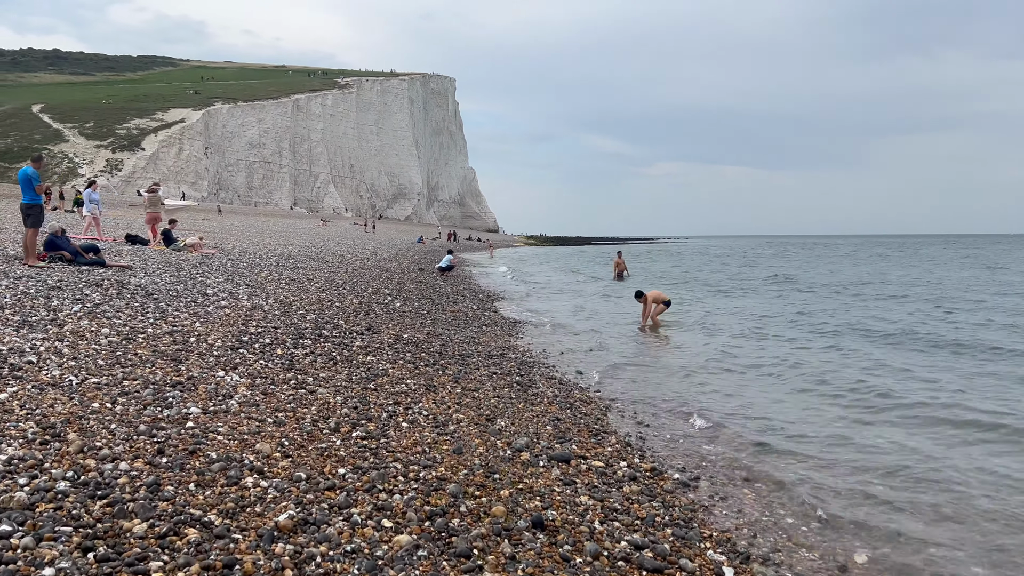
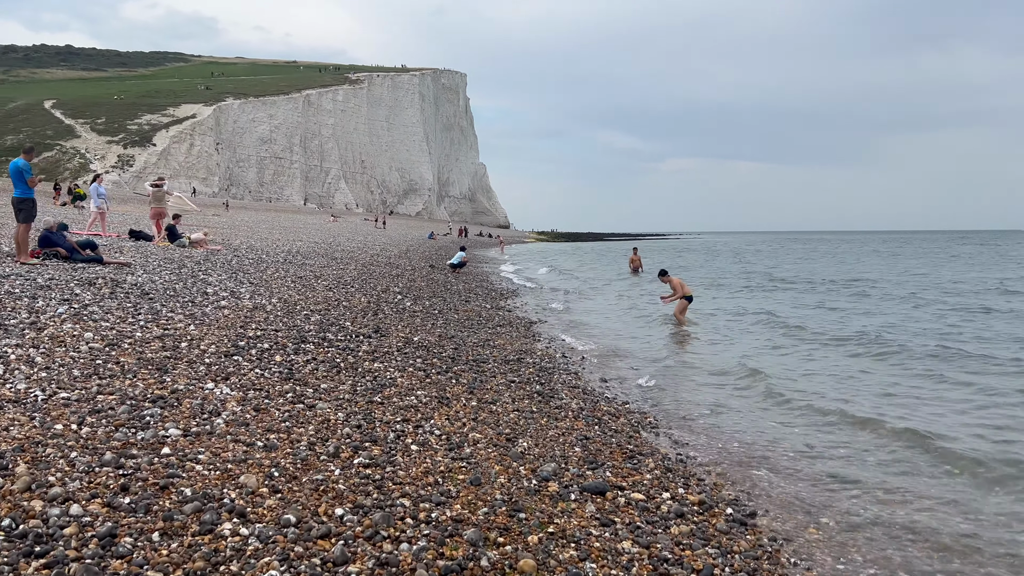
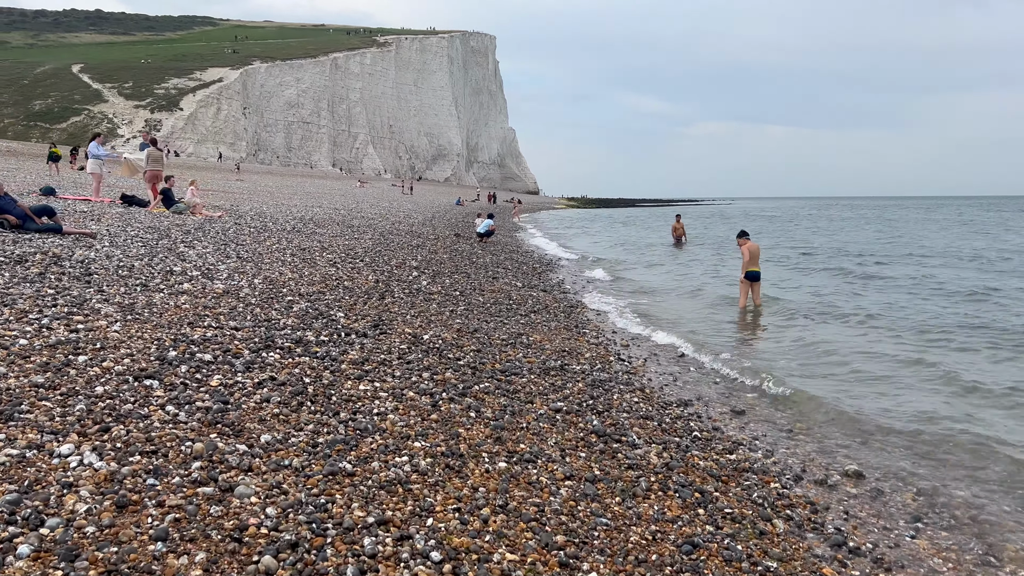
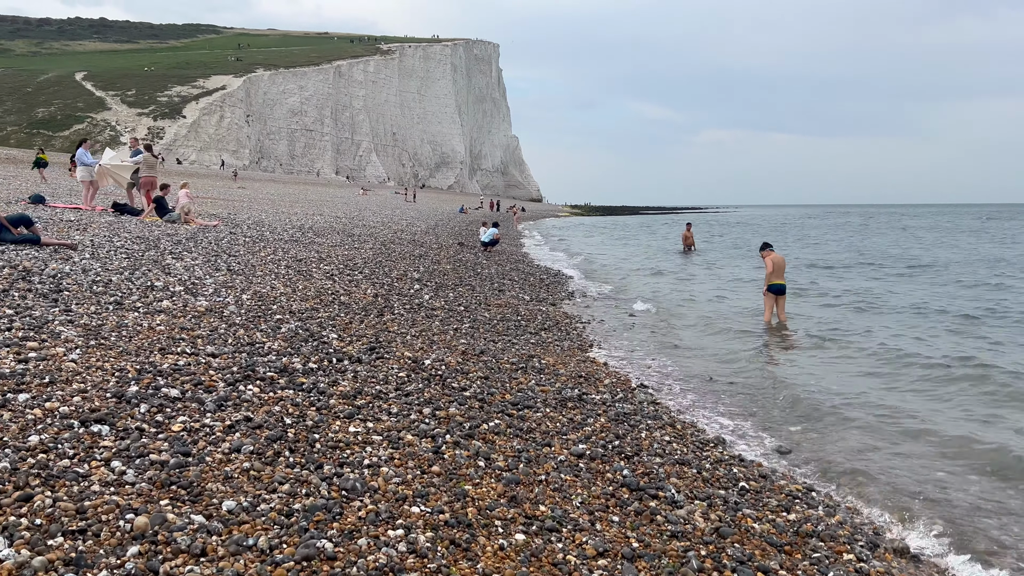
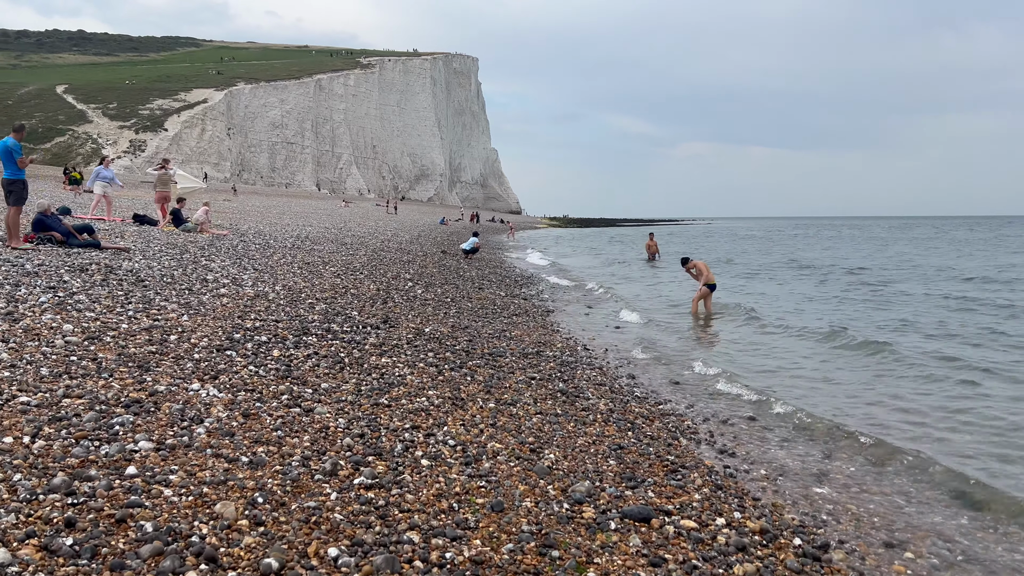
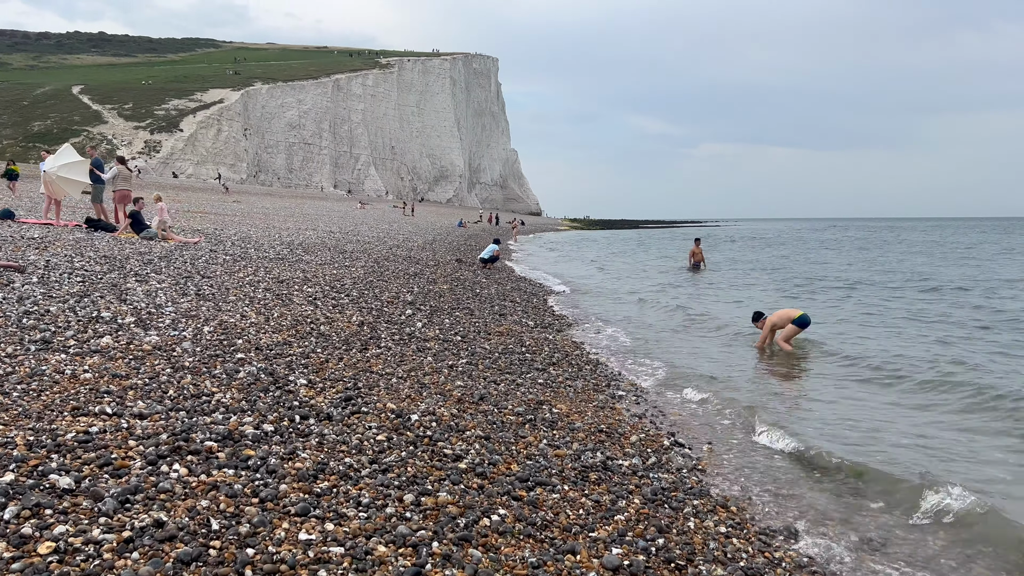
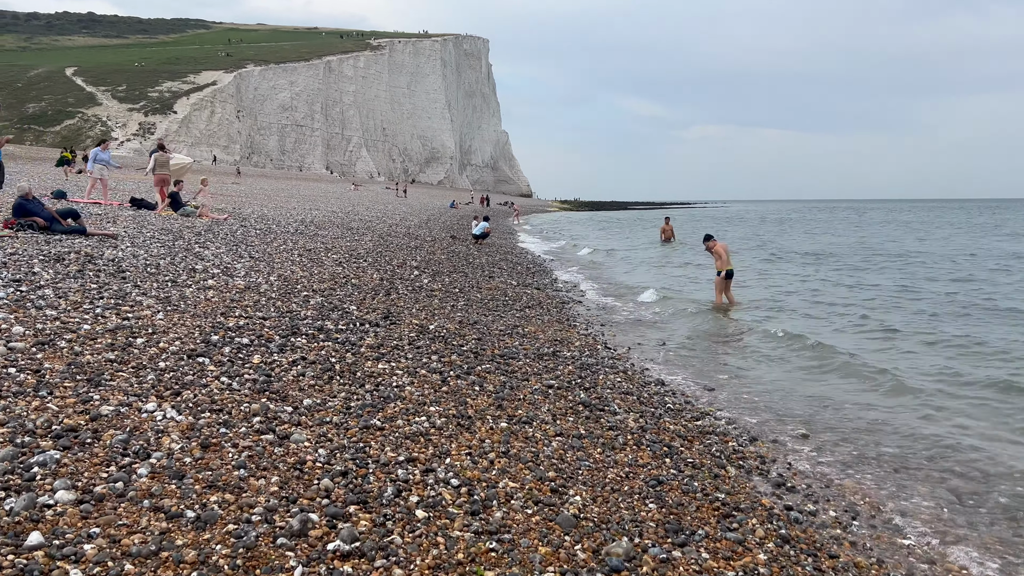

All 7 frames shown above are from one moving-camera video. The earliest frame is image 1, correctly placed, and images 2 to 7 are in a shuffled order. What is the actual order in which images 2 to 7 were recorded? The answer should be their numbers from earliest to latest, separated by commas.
2, 5, 7, 3, 4, 6
